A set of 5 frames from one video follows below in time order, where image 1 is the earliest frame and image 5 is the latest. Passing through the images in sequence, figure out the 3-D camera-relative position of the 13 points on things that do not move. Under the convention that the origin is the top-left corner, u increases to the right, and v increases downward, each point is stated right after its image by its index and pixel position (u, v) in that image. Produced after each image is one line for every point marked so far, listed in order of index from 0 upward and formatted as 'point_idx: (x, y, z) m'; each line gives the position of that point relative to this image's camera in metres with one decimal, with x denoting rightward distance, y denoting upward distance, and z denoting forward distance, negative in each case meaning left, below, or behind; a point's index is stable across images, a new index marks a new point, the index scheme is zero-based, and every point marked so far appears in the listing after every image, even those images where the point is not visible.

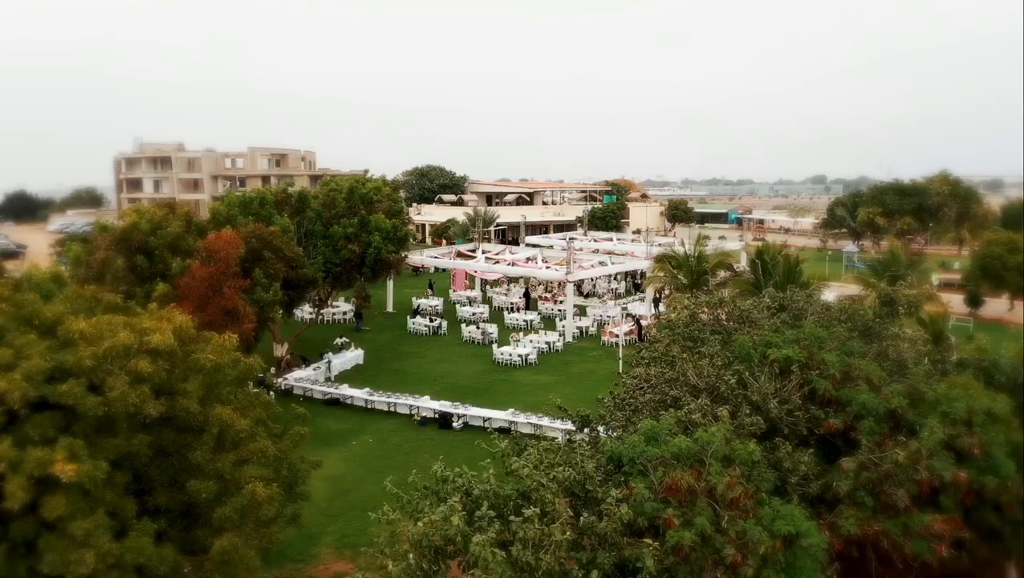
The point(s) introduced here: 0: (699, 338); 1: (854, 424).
0: (+2.8, -0.7, +11.4) m
1: (+3.7, -1.5, +8.1) m
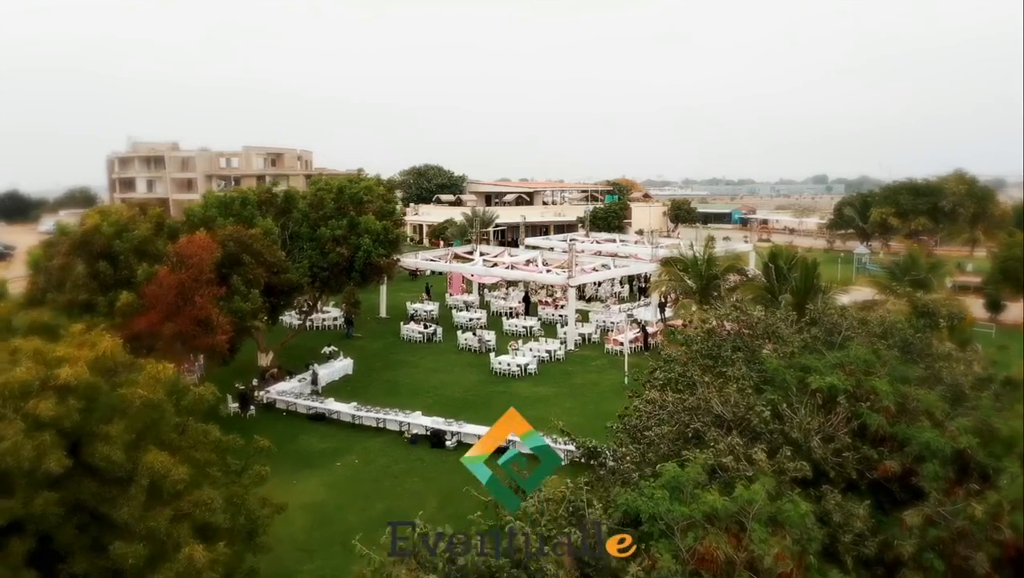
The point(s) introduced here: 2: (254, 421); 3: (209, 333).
0: (+2.8, -0.9, +10.1) m
1: (+3.7, -1.6, +6.8) m
2: (-6.0, -3.1, +17.5) m
3: (-6.1, -0.9, +15.1) m
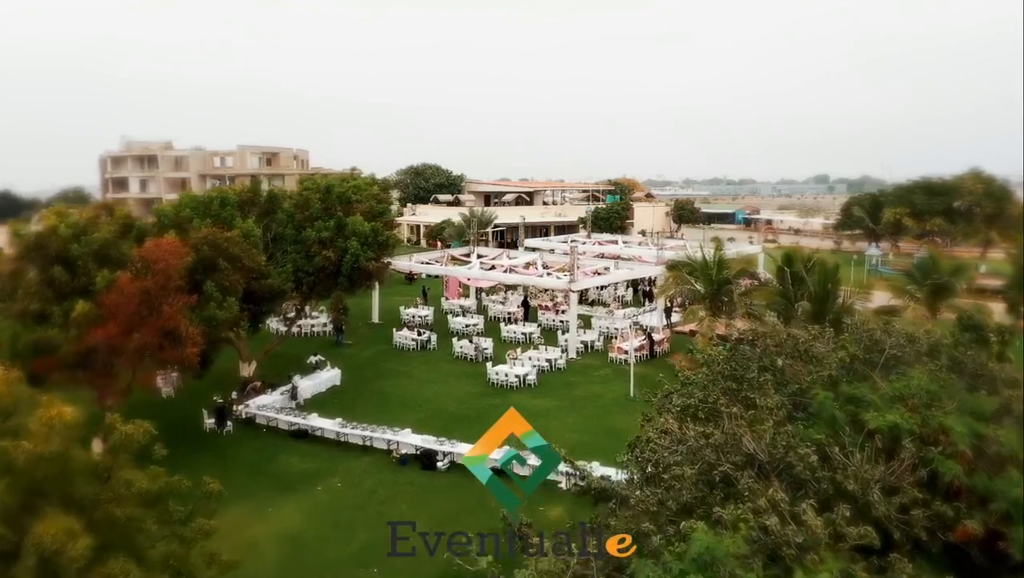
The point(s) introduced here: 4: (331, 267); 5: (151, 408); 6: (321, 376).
0: (+2.7, -1.0, +8.8) m
1: (+3.6, -1.8, +5.5) m
2: (-6.0, -3.2, +16.2) m
3: (-6.1, -1.0, +13.8) m
4: (-4.8, +0.6, +19.9) m
5: (-8.2, -2.8, +17.1) m
6: (-4.9, -2.2, +19.3) m
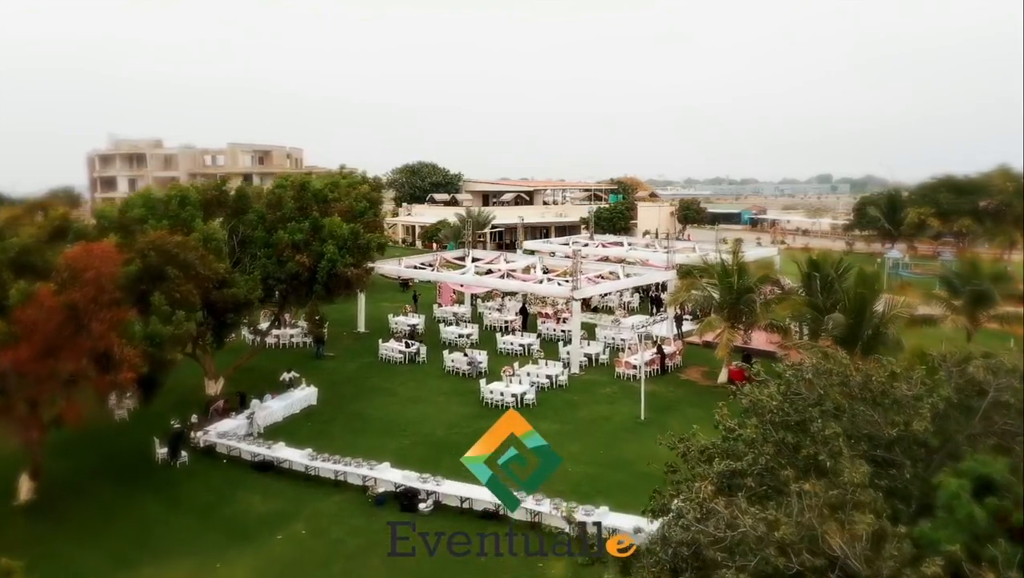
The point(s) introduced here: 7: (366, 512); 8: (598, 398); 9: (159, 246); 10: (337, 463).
0: (+2.6, -1.3, +6.7) m
1: (+3.5, -2.0, +3.5) m
2: (-6.1, -3.4, +14.1) m
3: (-6.2, -1.3, +11.7) m
4: (-4.9, +0.4, +17.8) m
5: (-8.3, -3.0, +15.0) m
6: (-5.0, -2.4, +17.2) m
7: (-2.5, -3.7, +12.6) m
8: (+2.1, -2.6, +18.2) m
9: (-6.4, +0.8, +13.6) m
10: (-3.2, -3.2, +13.7) m
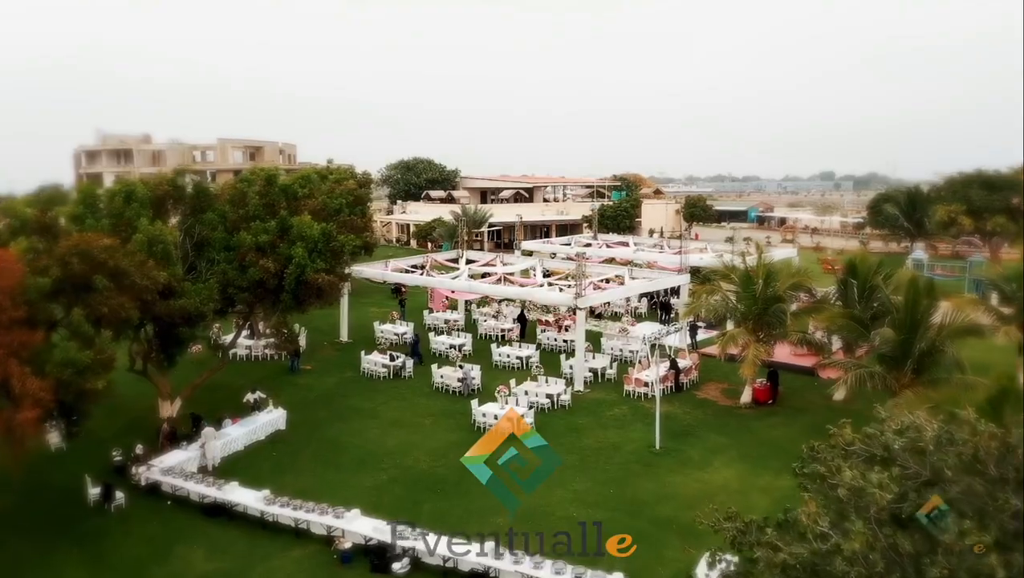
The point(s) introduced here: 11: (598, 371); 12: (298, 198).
0: (+2.5, -1.5, +4.5) m
1: (+3.4, -2.2, +1.3) m
2: (-6.2, -3.6, +11.9) m
3: (-6.3, -1.5, +9.5) m
4: (-5.0, +0.2, +15.6) m
5: (-8.4, -3.2, +12.8) m
6: (-5.1, -2.6, +15.0) m
7: (-2.6, -3.9, +10.5) m
8: (+2.0, -2.8, +16.0) m
9: (-6.5, +0.6, +11.4) m
10: (-3.3, -3.4, +11.5) m
11: (+2.2, -2.1, +19.0) m
12: (-4.7, +2.0, +16.8) m
